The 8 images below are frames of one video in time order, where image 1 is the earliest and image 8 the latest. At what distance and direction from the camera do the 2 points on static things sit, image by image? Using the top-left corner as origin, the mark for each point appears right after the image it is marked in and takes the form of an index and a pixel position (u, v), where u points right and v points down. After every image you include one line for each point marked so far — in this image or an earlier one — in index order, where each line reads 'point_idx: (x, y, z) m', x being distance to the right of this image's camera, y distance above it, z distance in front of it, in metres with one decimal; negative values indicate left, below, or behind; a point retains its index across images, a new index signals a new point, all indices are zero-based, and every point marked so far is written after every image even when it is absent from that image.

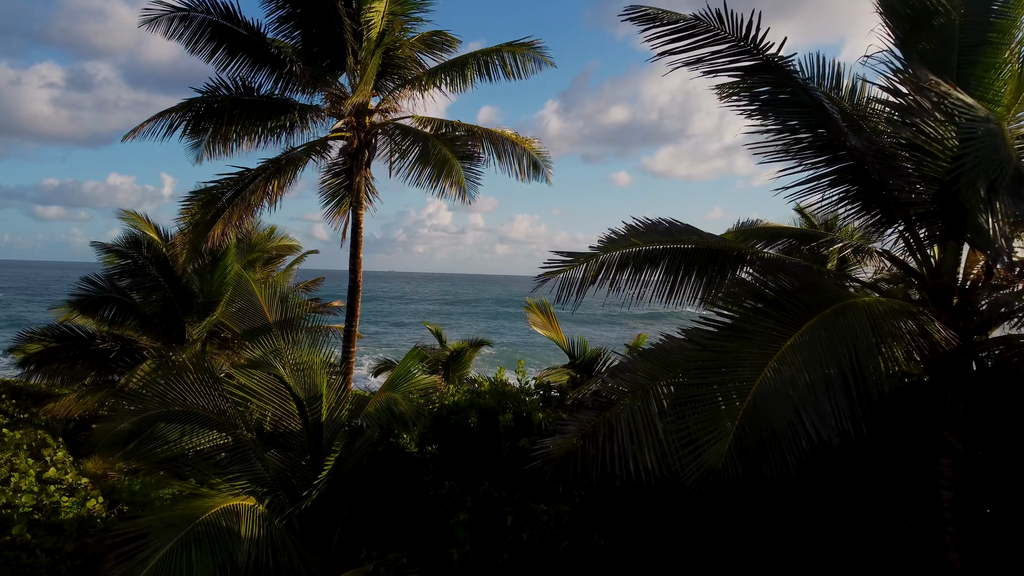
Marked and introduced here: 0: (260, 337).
0: (-1.5, -0.3, +4.0) m
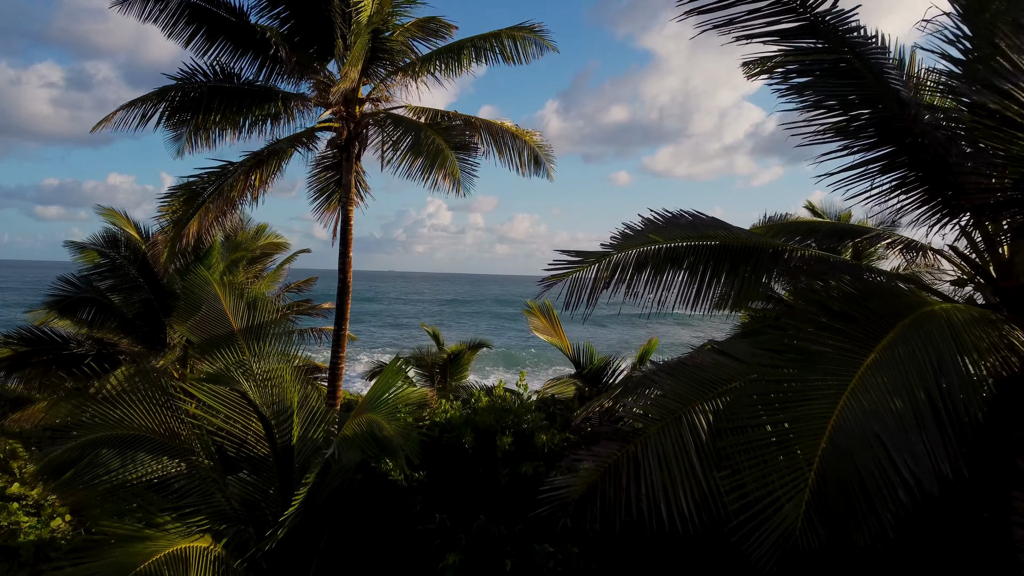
0: (-1.5, -0.3, +3.5) m
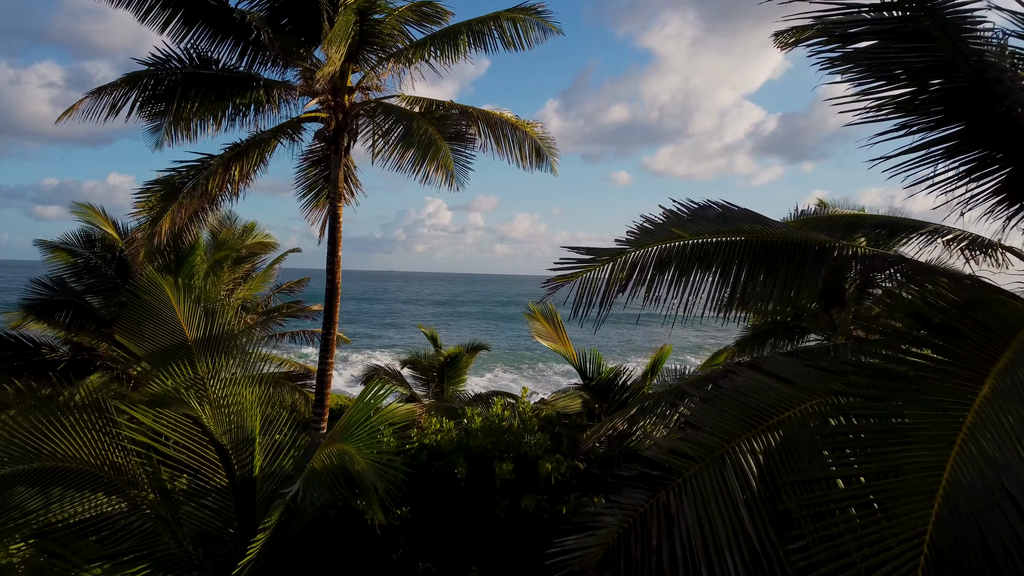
0: (-1.5, -0.3, +3.0) m
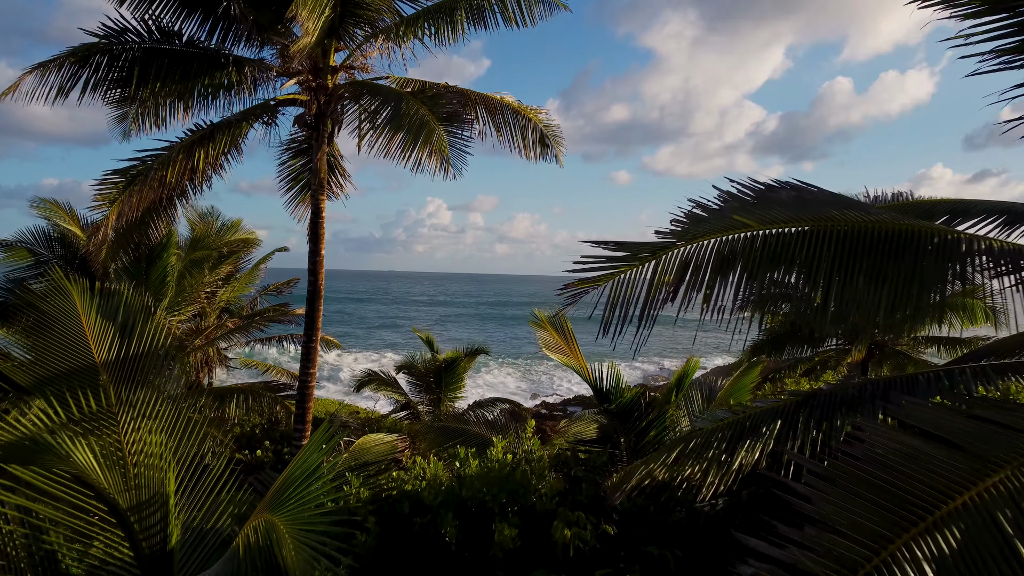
0: (-1.5, -0.3, +2.3) m
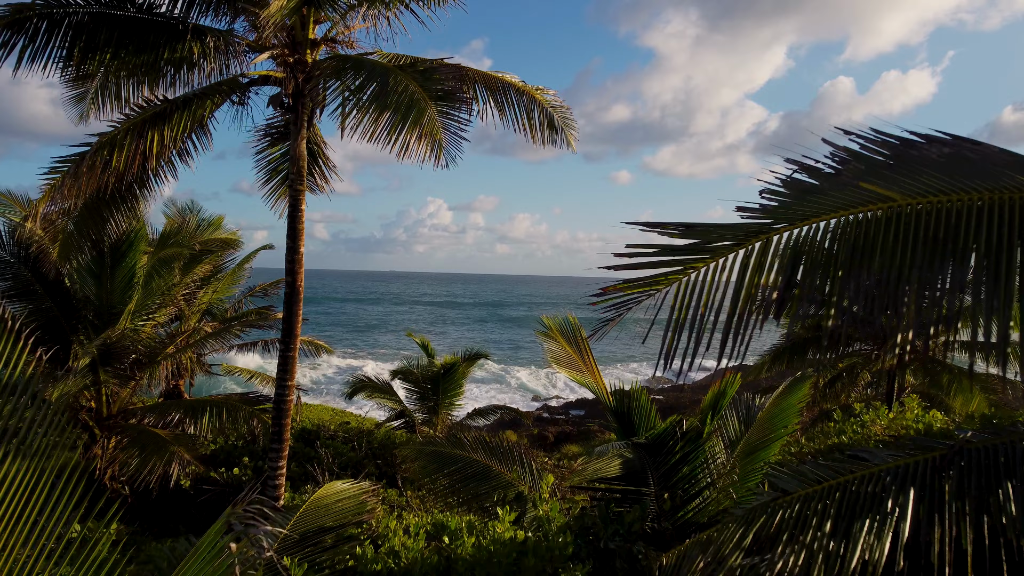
0: (-1.4, -0.4, +1.5) m
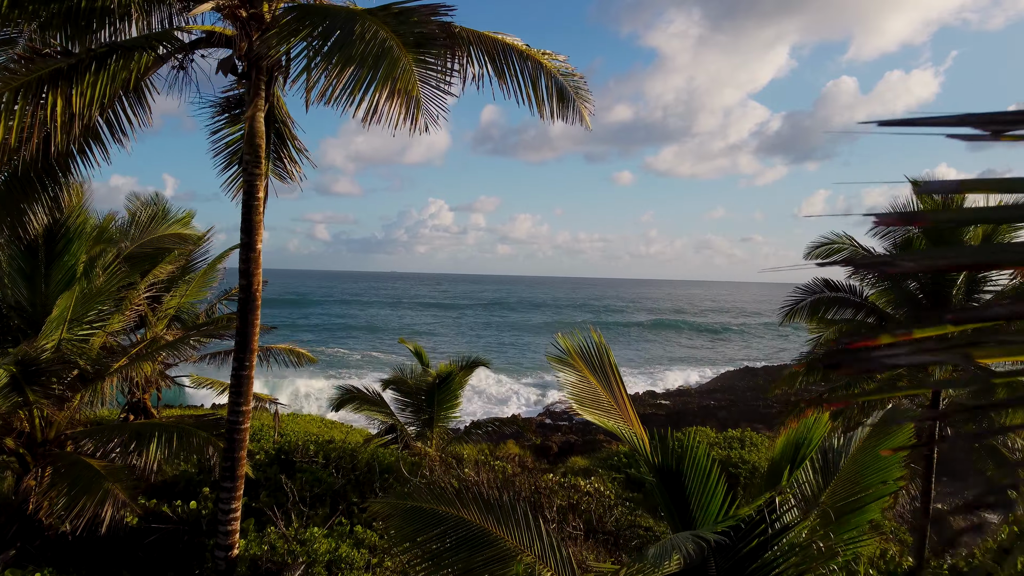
0: (-1.4, -0.4, +0.5) m
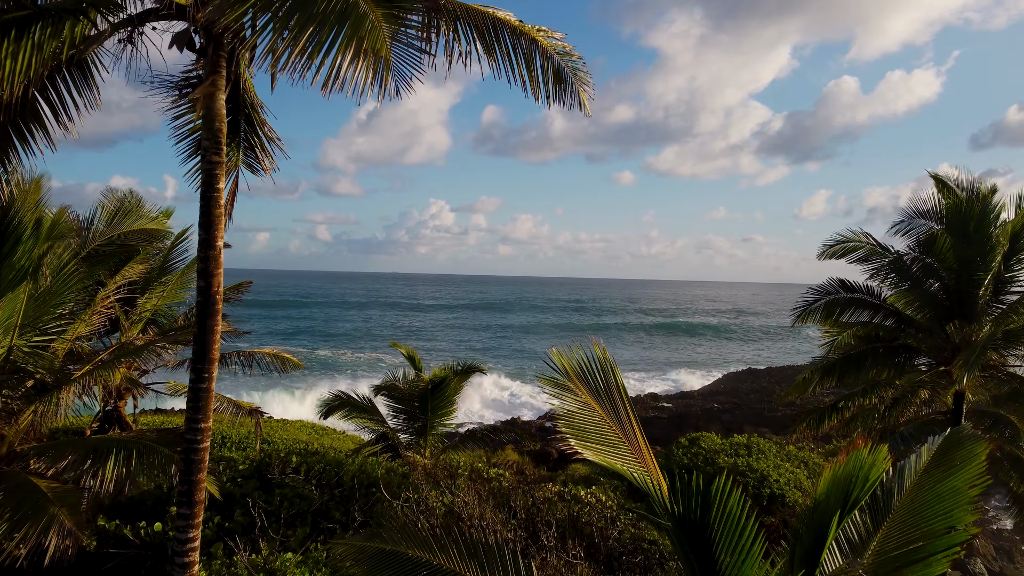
0: (-1.5, -0.4, -0.1) m
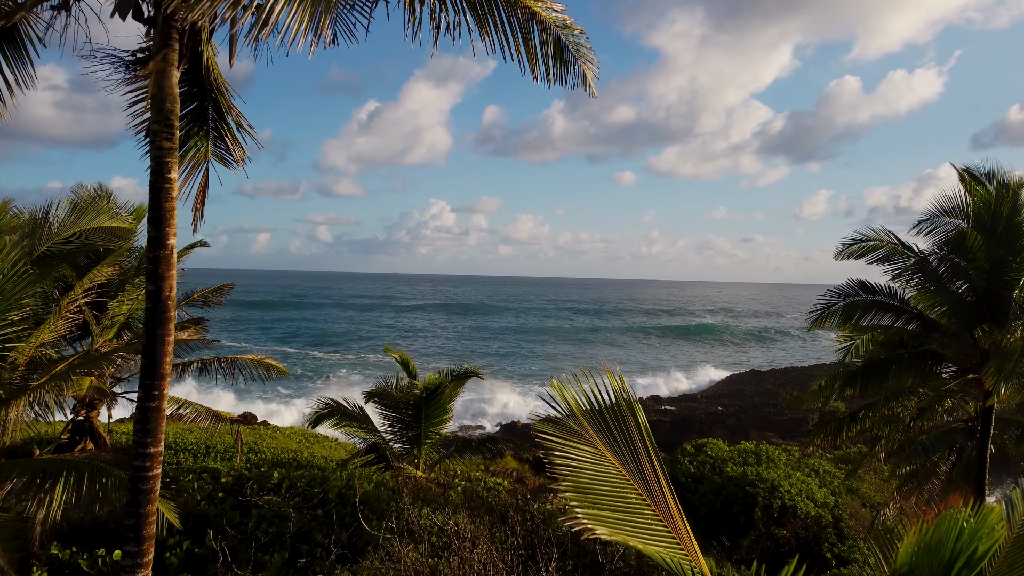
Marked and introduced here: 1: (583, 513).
0: (-1.5, -0.4, -0.6) m
1: (+0.2, -0.5, +1.9) m
